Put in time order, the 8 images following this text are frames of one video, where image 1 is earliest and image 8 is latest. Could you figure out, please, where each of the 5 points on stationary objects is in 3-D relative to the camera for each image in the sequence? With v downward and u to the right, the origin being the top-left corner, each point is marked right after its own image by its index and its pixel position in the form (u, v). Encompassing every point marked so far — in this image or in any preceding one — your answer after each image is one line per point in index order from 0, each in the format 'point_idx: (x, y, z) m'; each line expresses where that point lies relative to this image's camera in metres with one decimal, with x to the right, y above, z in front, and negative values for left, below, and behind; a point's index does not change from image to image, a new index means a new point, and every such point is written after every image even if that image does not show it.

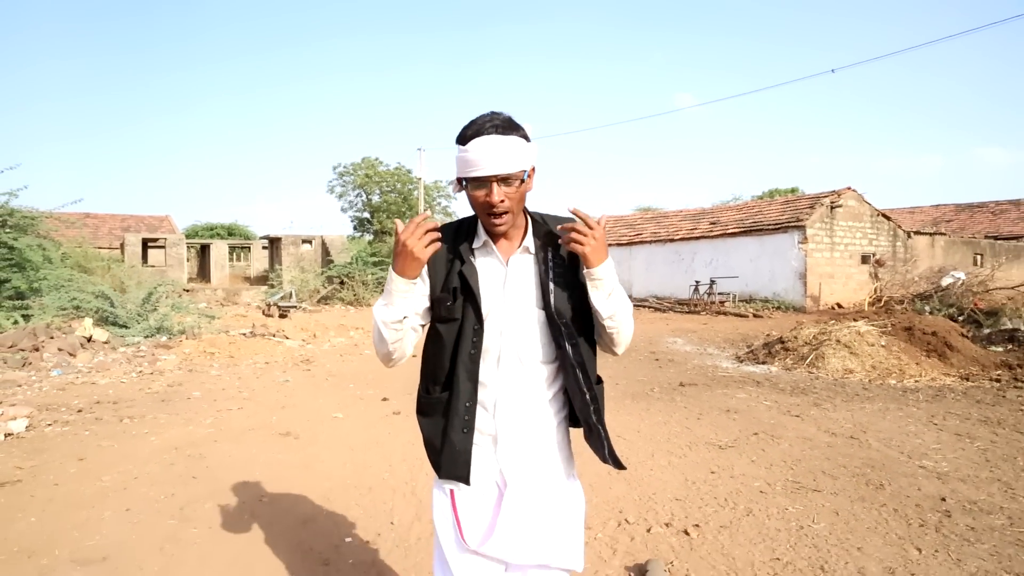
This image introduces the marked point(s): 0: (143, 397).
0: (-2.2, -0.6, +7.4) m
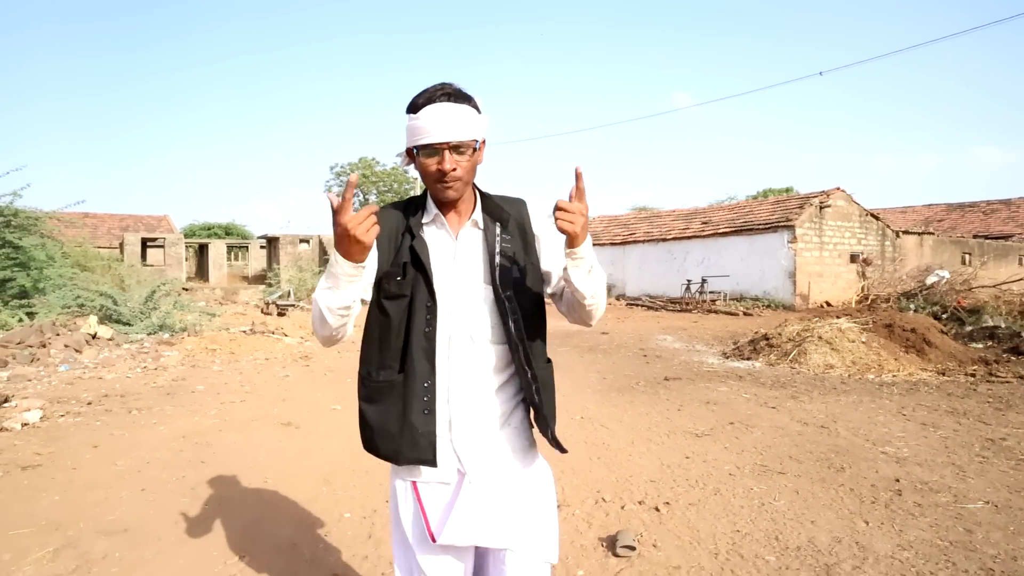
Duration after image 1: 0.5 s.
0: (-2.2, -0.6, +7.7) m
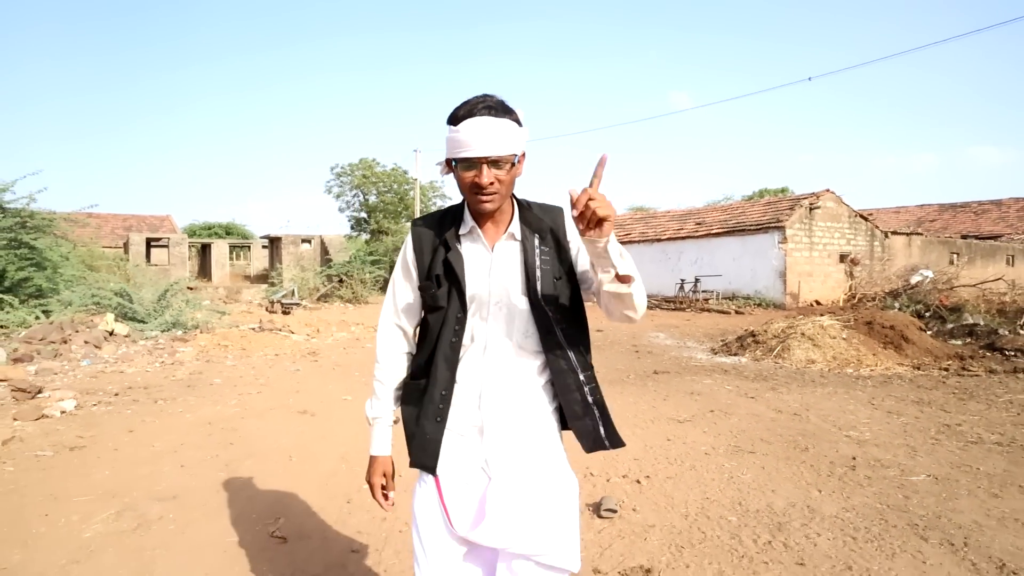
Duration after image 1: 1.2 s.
0: (-2.2, -0.6, +8.2) m
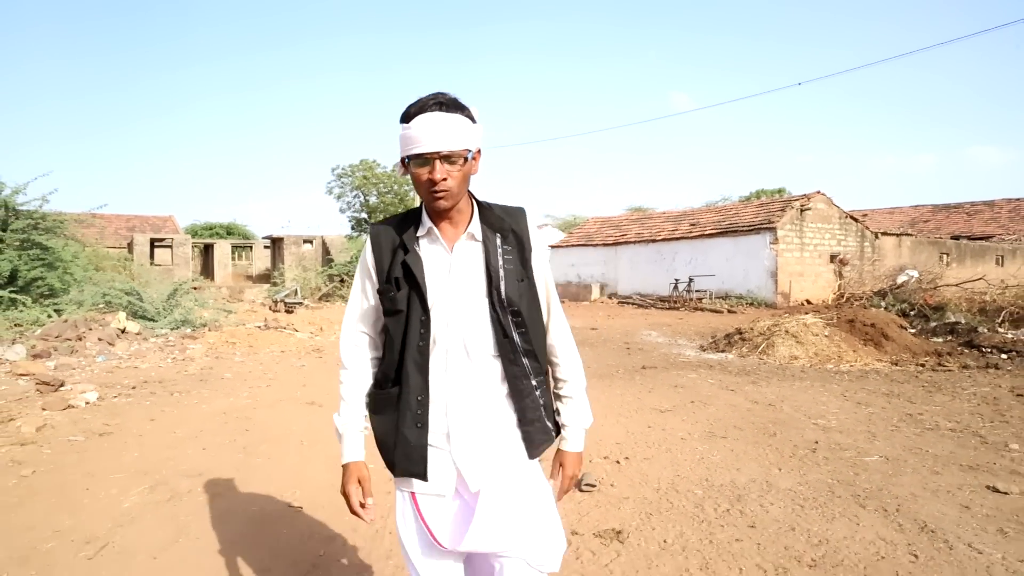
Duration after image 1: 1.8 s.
0: (-2.3, -0.6, +8.7) m
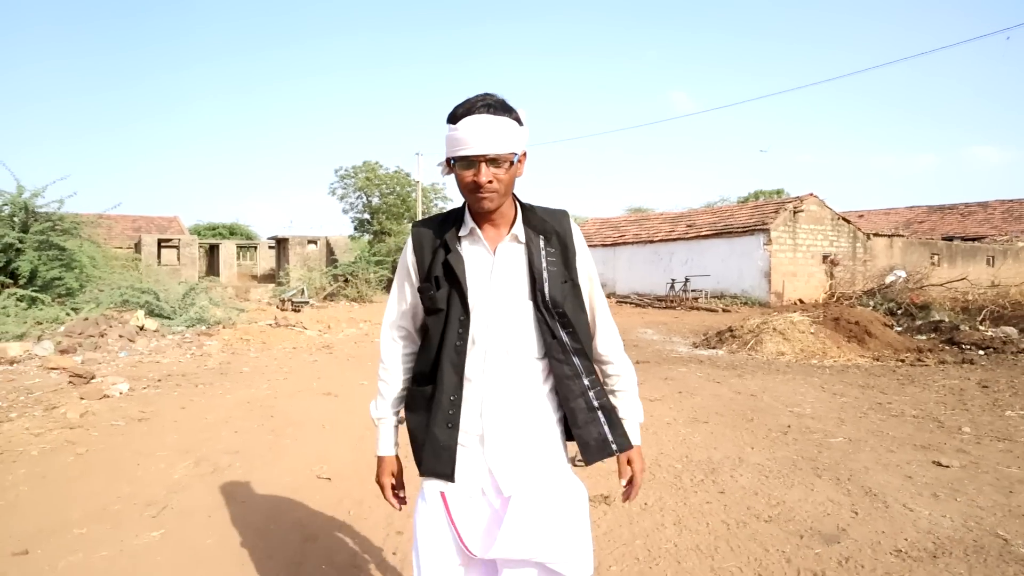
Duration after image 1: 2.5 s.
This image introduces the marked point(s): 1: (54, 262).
0: (-2.2, -0.6, +9.2) m
1: (-5.2, +0.3, +14.5) m
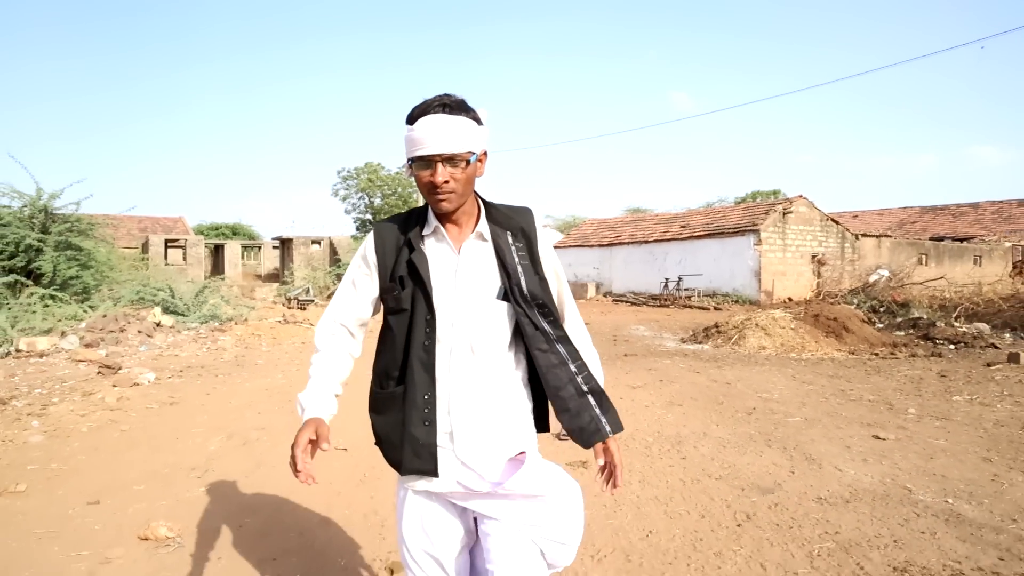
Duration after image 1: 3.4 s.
0: (-2.3, -0.6, +9.9) m
1: (-5.2, +0.3, +15.2) m
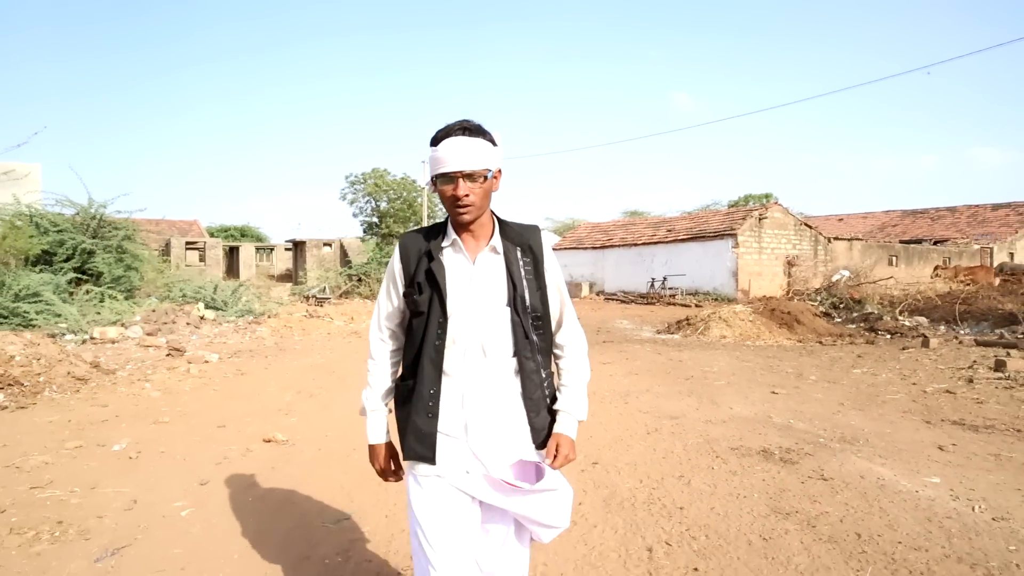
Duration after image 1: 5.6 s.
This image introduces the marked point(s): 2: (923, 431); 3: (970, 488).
0: (-2.3, -0.6, +11.8) m
1: (-5.3, +0.3, +17.1) m
2: (+1.8, -0.6, +5.5) m
3: (+1.4, -0.6, +3.9) m
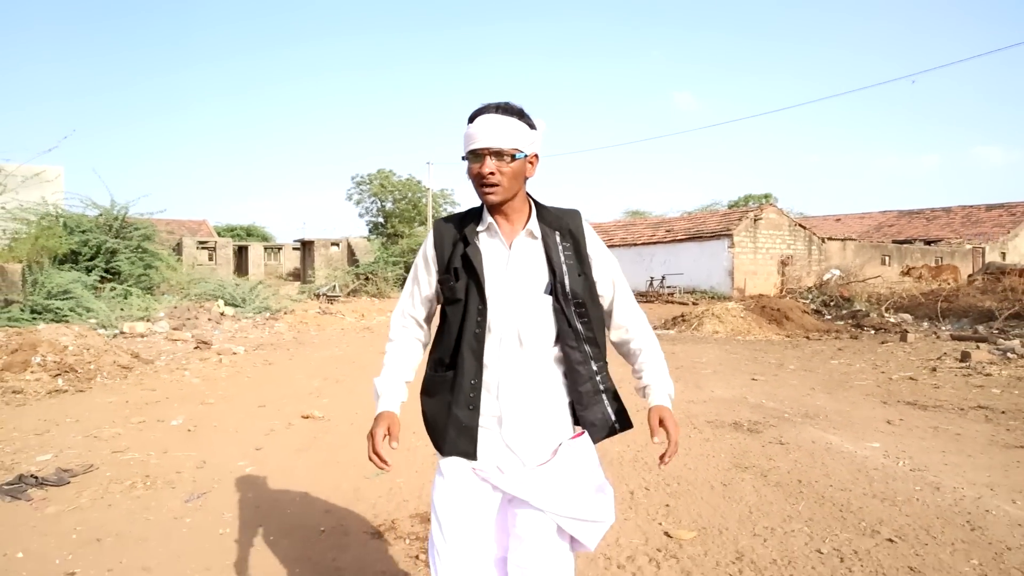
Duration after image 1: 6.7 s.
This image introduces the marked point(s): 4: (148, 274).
0: (-2.3, -0.5, +12.6) m
1: (-5.2, +0.4, +17.9) m
2: (+1.8, -0.6, +6.3) m
3: (+1.4, -0.6, +4.7) m
4: (-5.1, +0.2, +17.8) m
